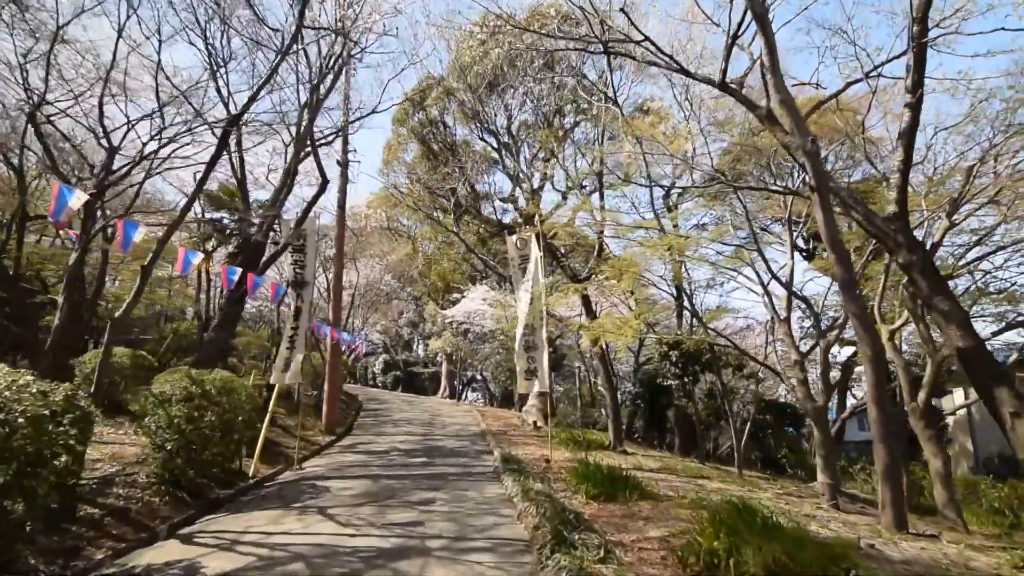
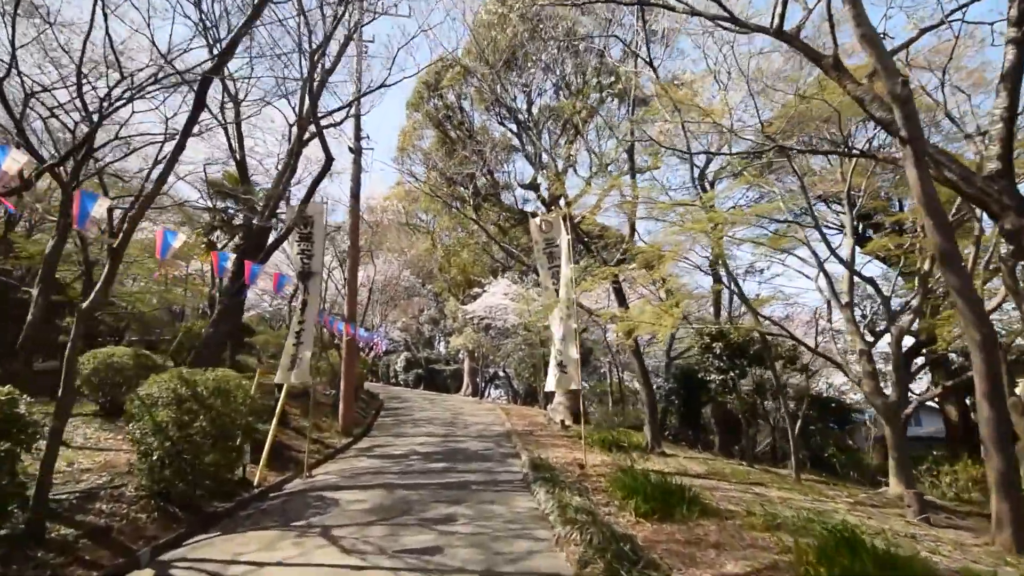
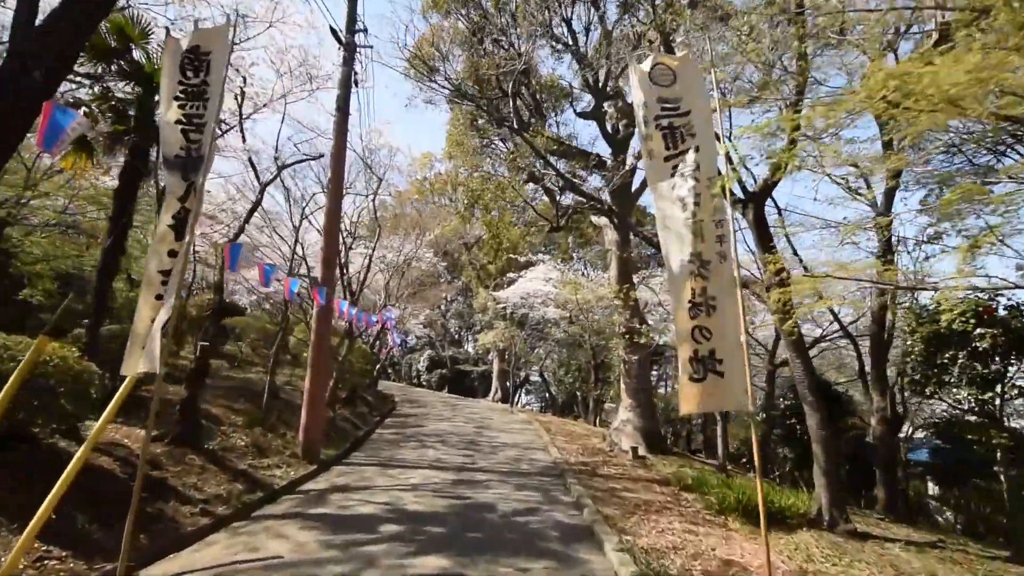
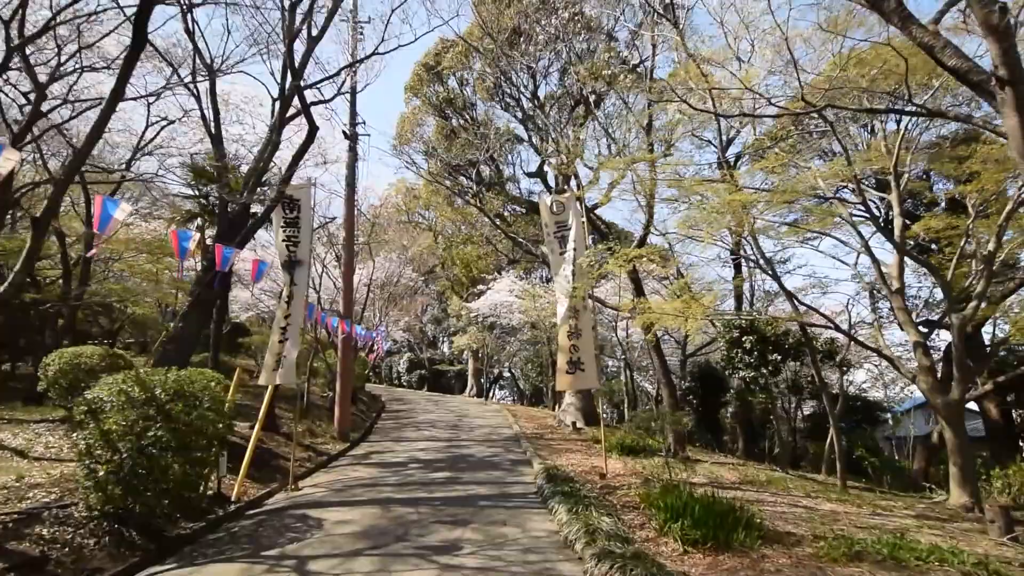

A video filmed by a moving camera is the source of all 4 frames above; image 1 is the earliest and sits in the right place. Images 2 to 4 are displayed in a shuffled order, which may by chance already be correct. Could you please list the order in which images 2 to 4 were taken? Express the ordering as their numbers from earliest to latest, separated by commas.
2, 4, 3
